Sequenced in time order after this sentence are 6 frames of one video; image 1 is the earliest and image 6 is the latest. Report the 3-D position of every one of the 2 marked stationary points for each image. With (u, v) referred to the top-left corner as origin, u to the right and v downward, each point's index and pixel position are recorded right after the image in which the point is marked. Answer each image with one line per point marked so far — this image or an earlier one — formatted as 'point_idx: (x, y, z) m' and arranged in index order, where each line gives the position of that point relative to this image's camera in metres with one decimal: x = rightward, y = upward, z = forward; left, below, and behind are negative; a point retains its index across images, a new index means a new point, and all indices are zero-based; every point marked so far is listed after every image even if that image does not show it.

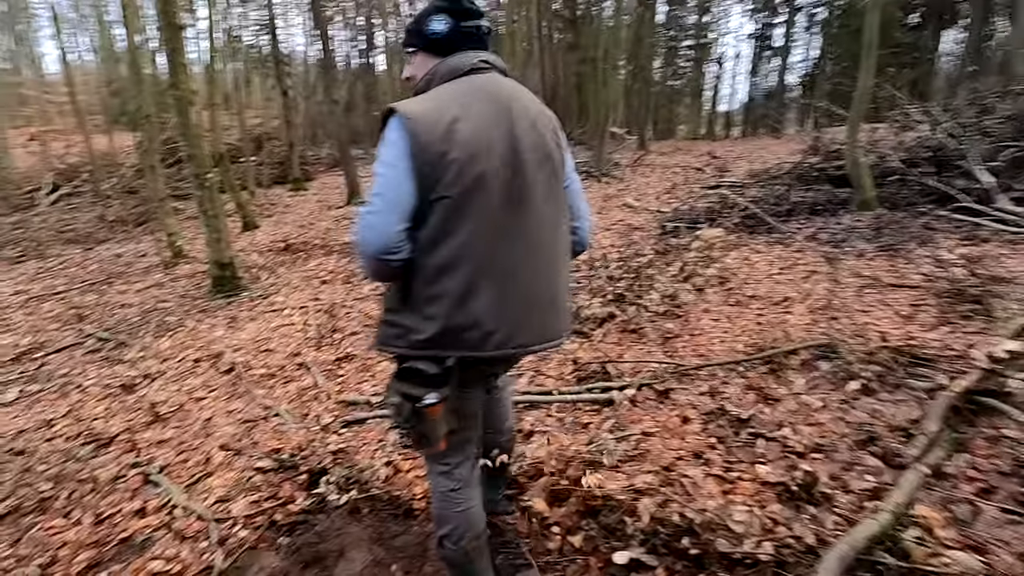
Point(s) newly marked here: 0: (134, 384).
0: (-3.7, -0.9, +5.2) m
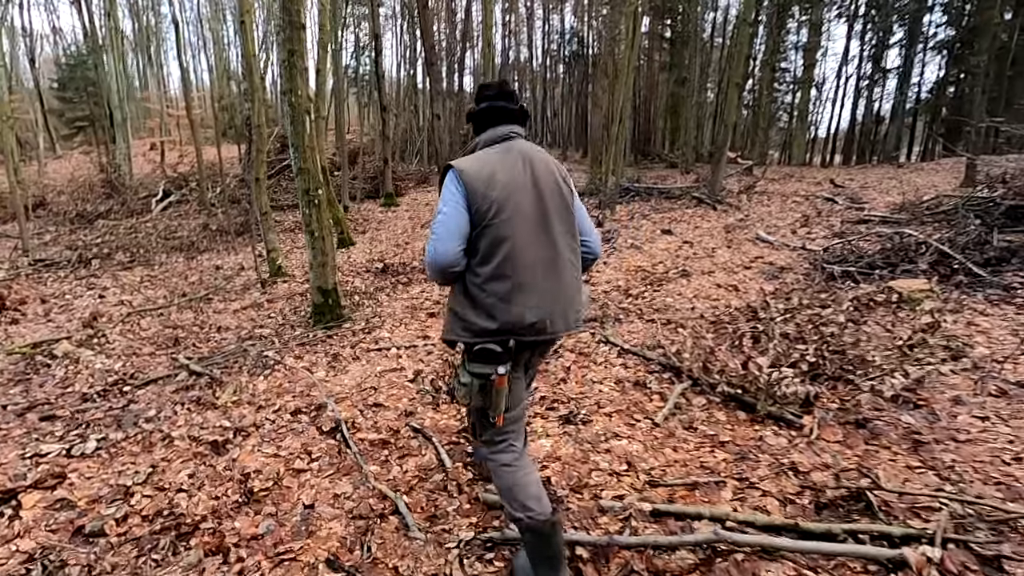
0: (-2.3, -1.2, +4.3) m
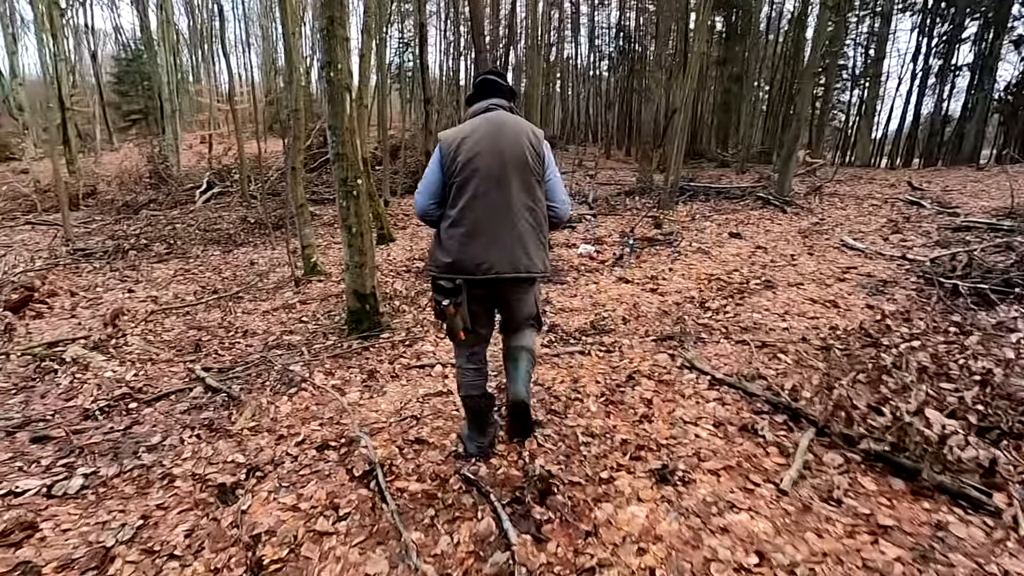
0: (-1.8, -1.3, +3.5) m
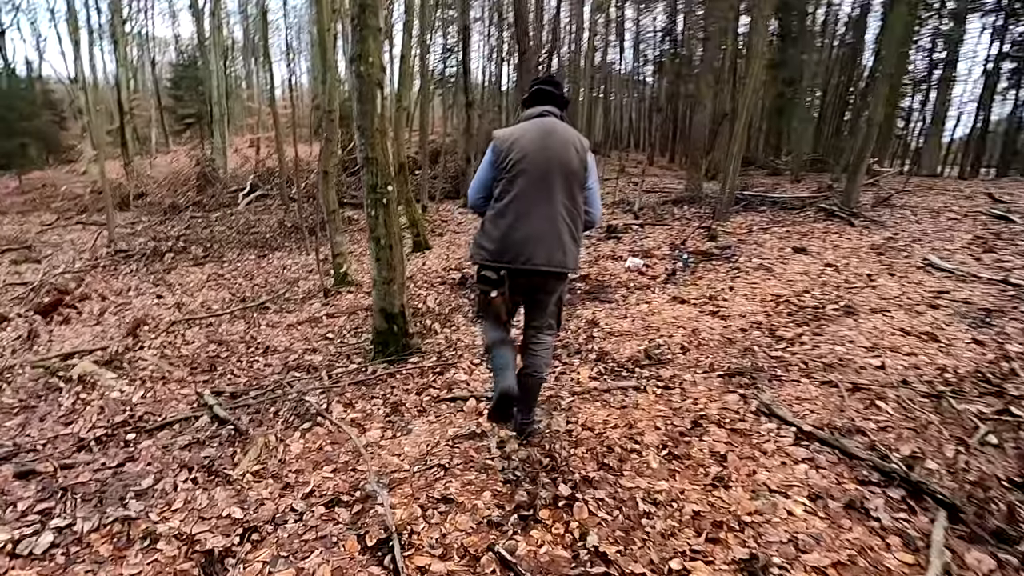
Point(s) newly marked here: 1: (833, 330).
0: (-1.6, -1.4, +3.0) m
1: (+3.7, -0.5, +6.1) m
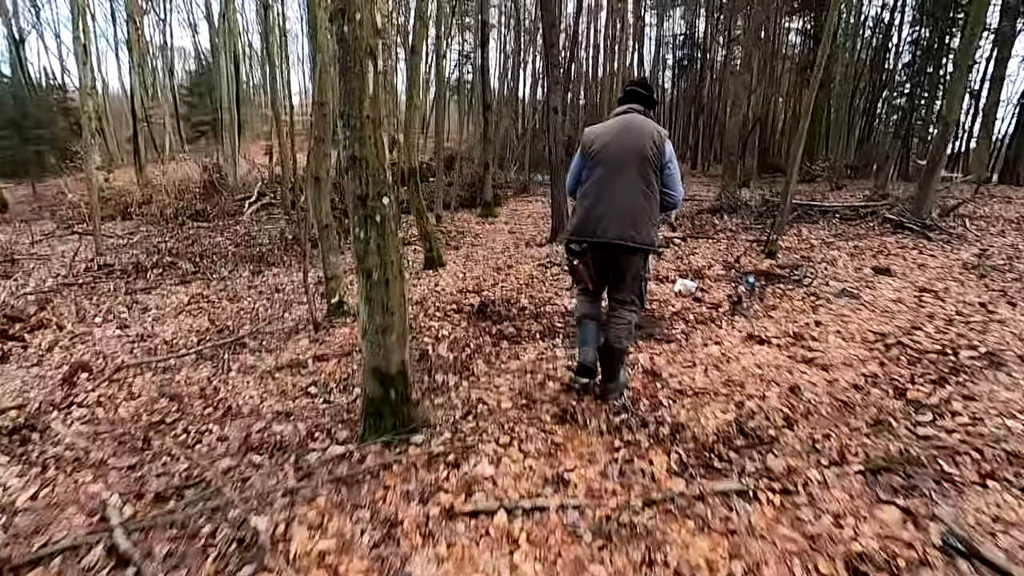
0: (-1.3, -1.8, +1.5) m
1: (+4.0, -0.9, +4.5) m
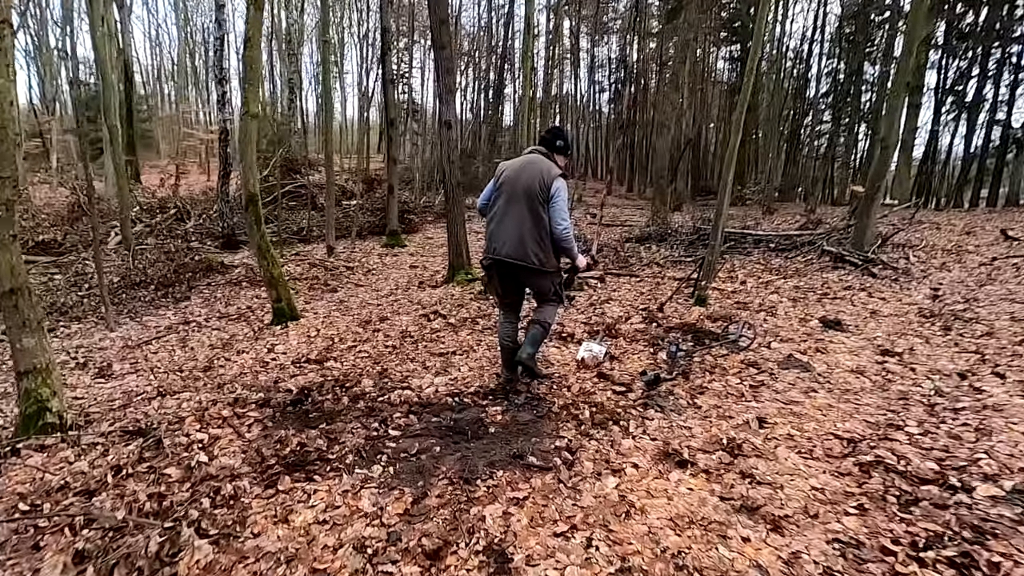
0: (-2.4, -2.3, -0.9) m
1: (+2.6, -1.5, +2.6) m
